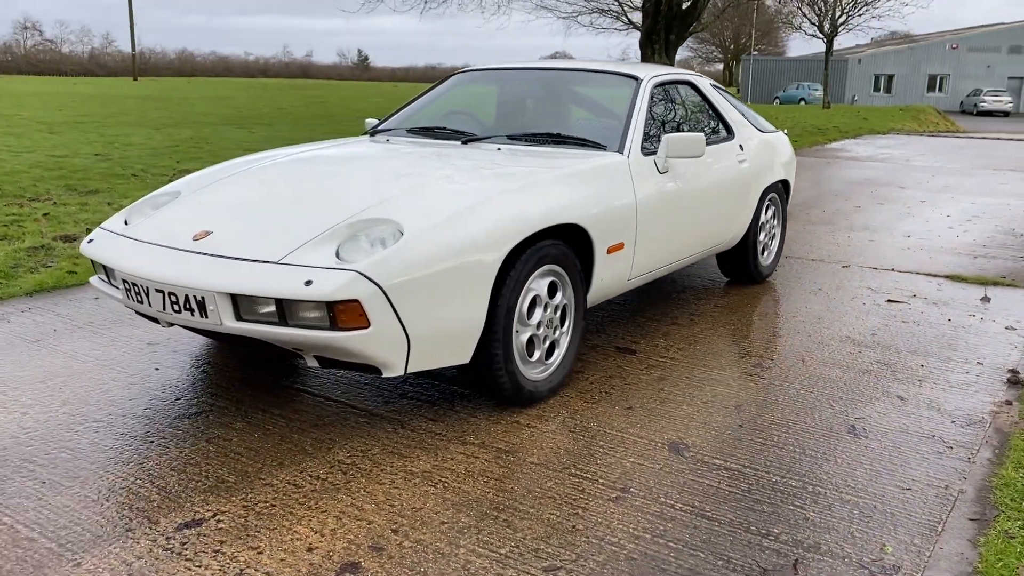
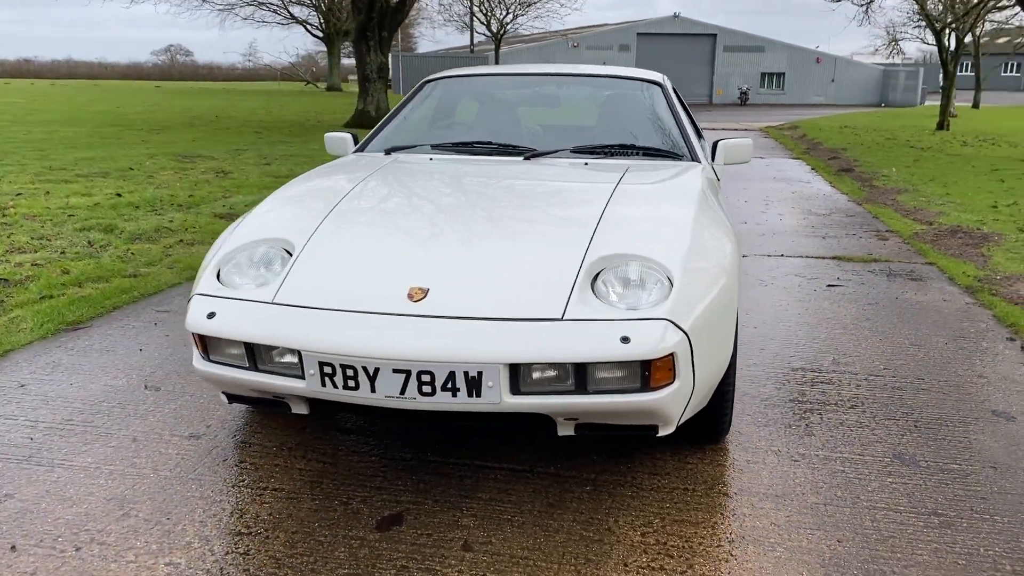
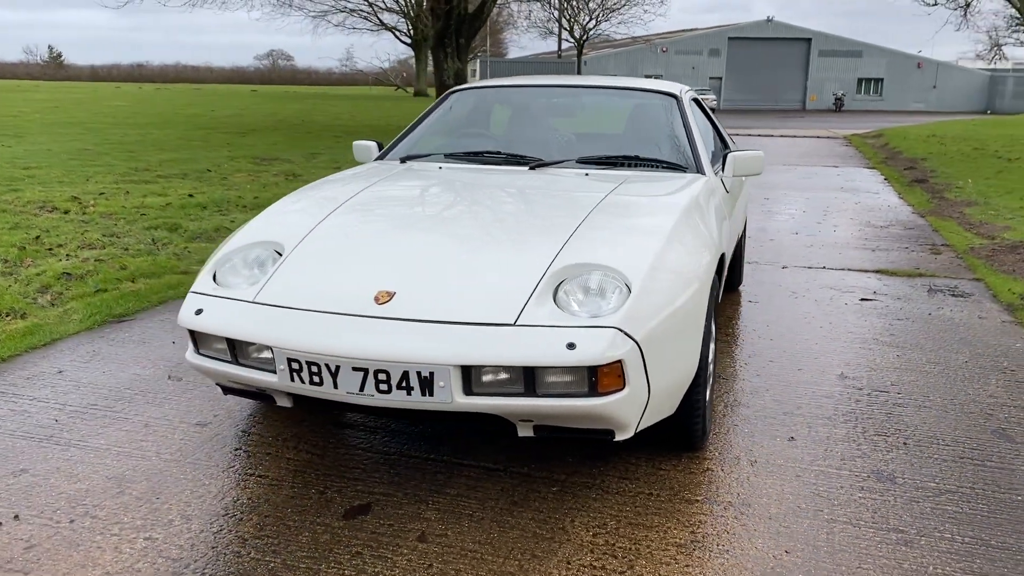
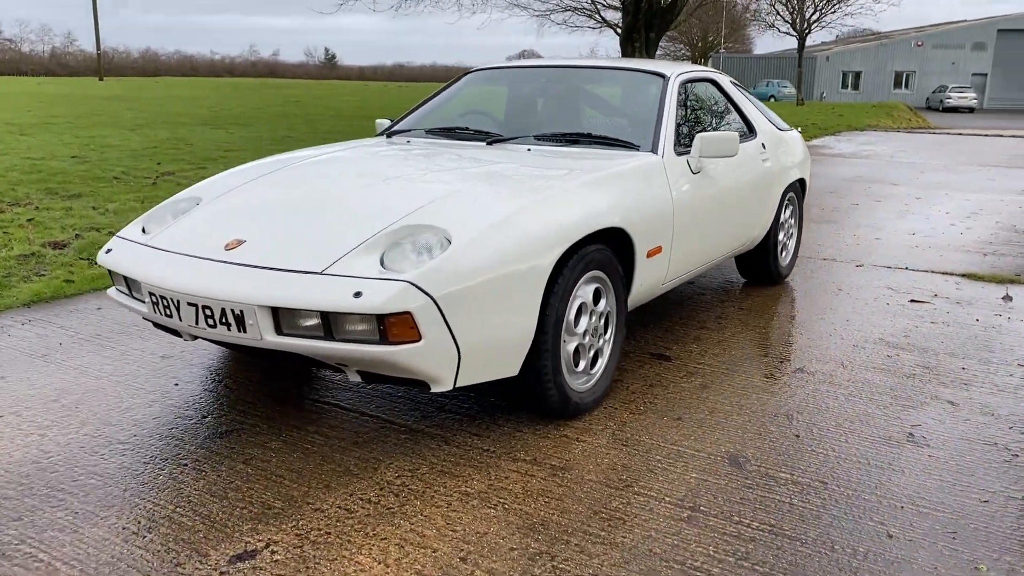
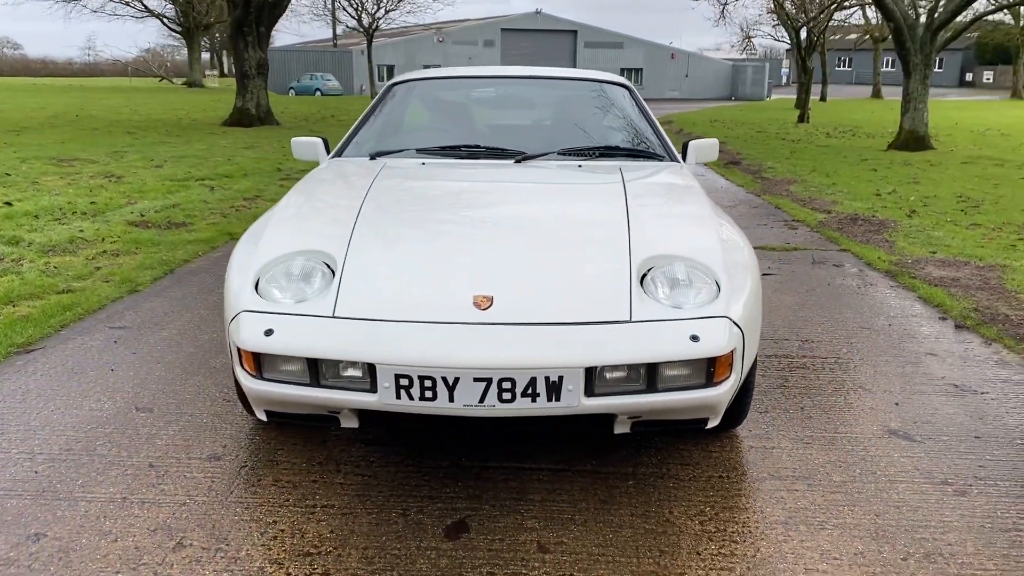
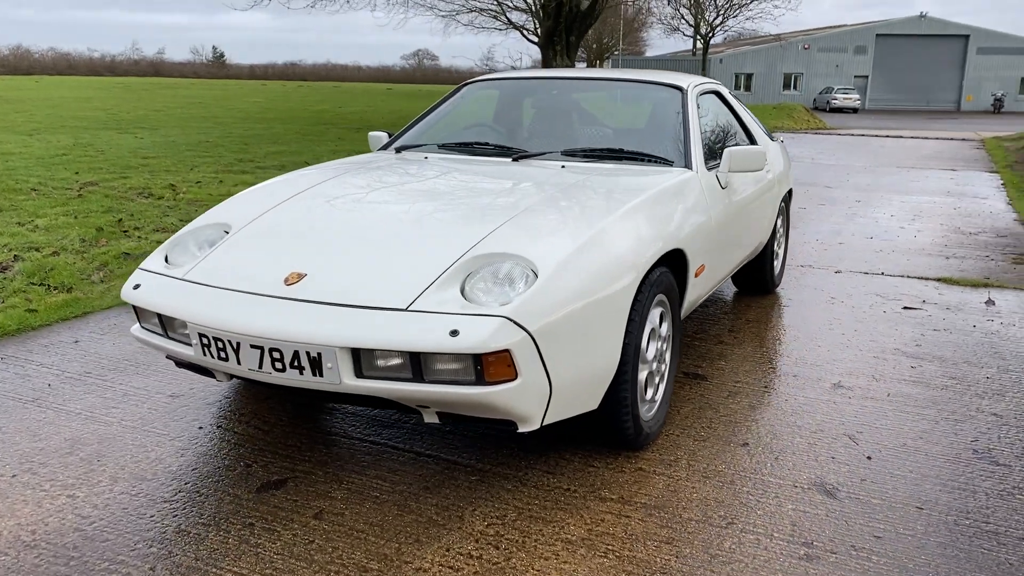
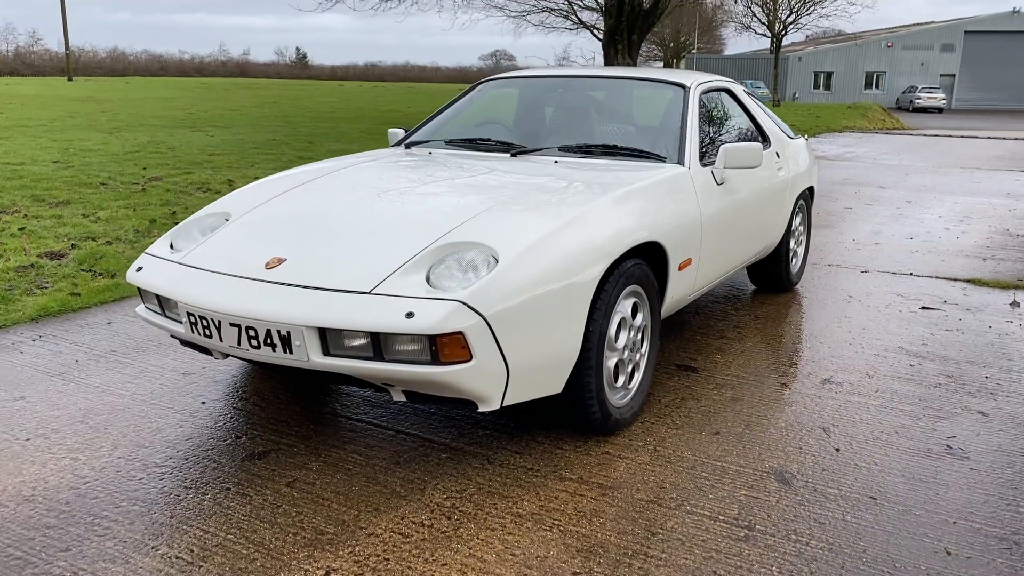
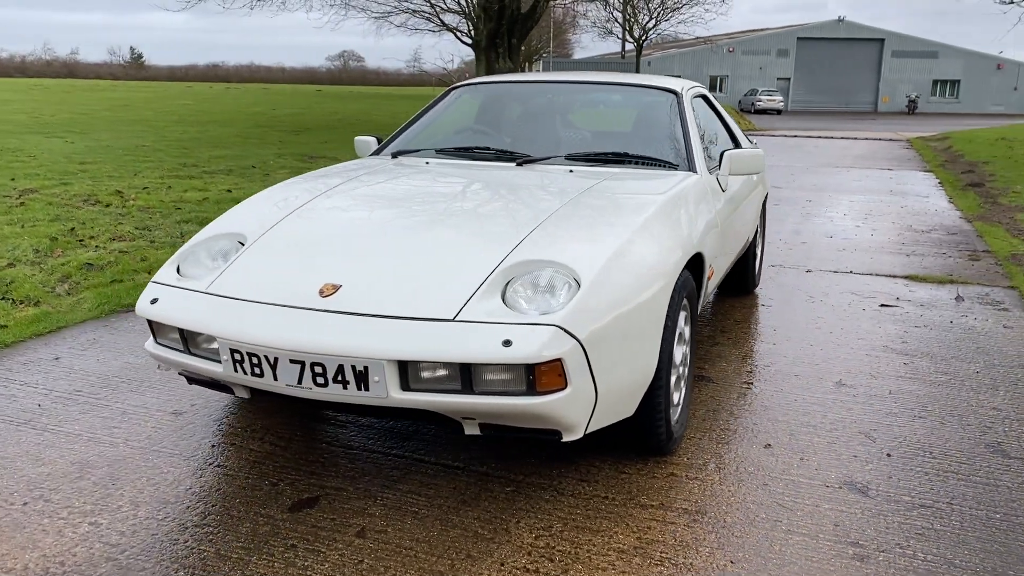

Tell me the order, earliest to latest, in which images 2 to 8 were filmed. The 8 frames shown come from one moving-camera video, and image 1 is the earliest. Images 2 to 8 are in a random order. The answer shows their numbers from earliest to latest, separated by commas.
4, 7, 6, 8, 3, 2, 5
